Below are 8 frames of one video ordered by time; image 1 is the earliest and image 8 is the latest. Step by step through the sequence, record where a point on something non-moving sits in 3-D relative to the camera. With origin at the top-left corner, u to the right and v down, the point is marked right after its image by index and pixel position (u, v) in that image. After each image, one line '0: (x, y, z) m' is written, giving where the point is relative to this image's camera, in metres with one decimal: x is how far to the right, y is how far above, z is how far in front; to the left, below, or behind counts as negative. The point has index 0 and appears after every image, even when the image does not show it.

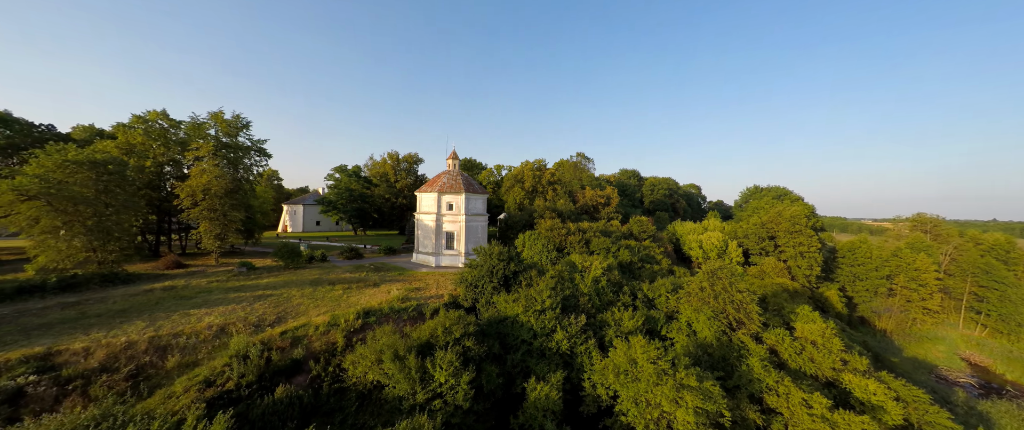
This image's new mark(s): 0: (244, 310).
0: (-11.9, -4.3, +14.1) m
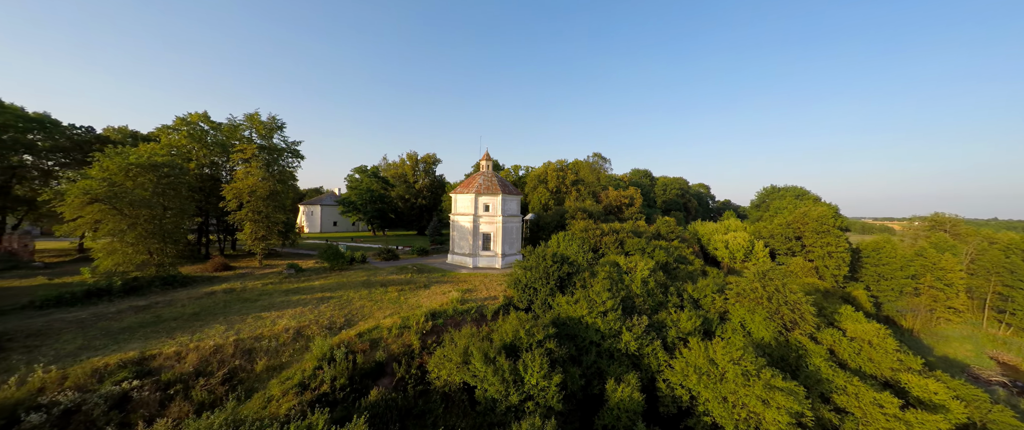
0: (-8.9, -4.4, +14.2) m
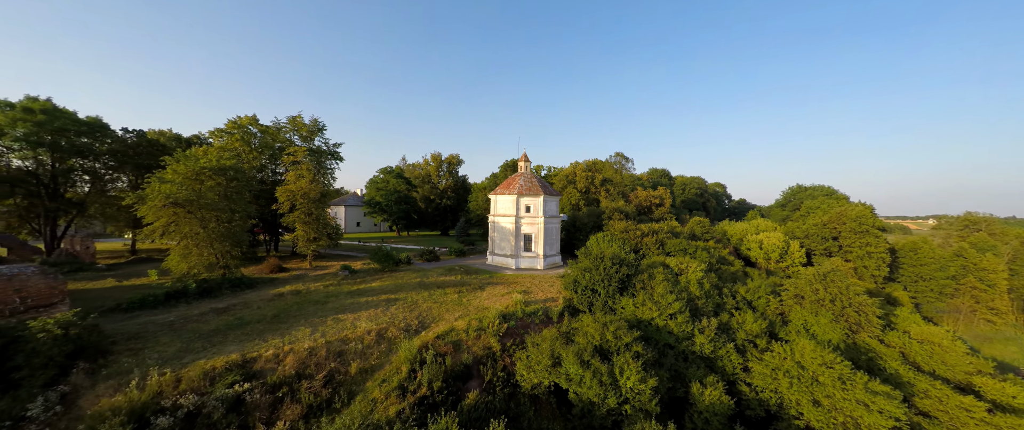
0: (-5.6, -4.5, +14.2) m
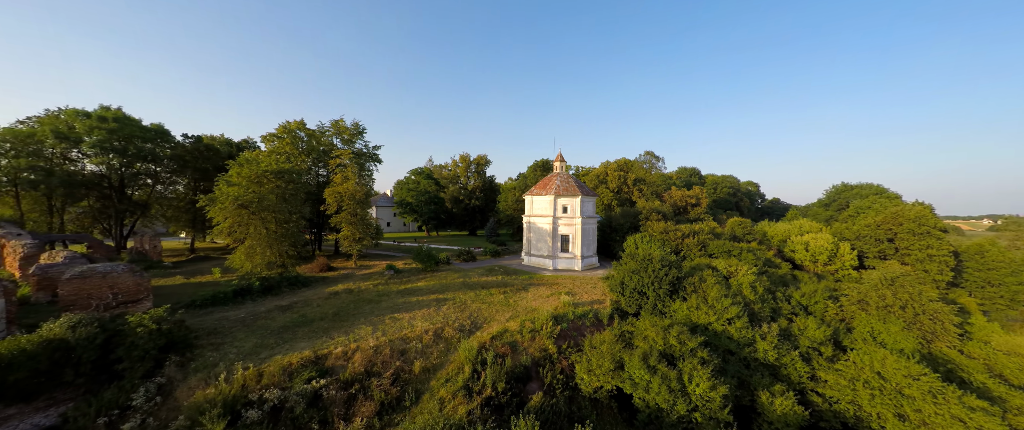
0: (-3.3, -4.6, +14.4) m
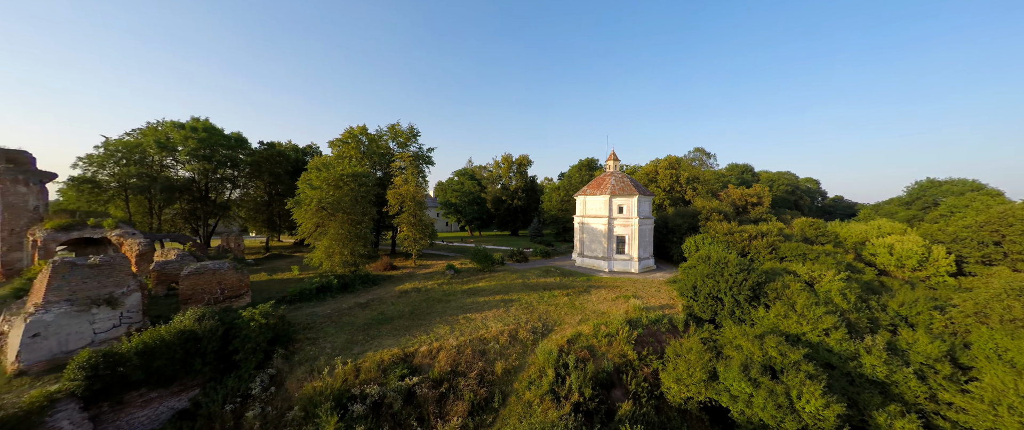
0: (-0.1, -4.6, +14.4) m
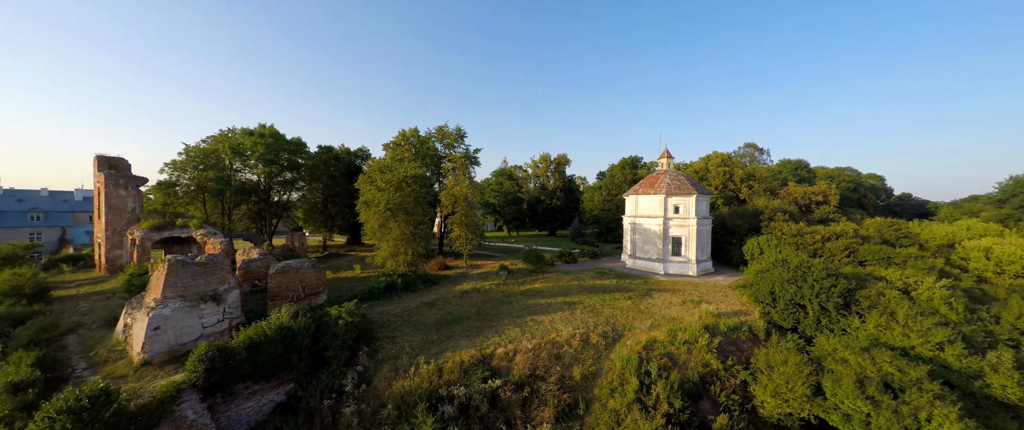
0: (+2.9, -4.7, +14.0) m
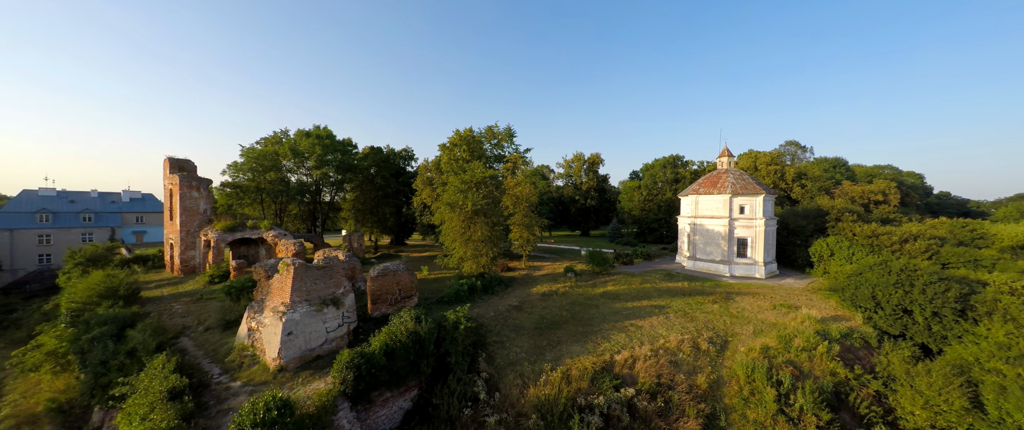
0: (+7.1, -4.7, +13.6) m
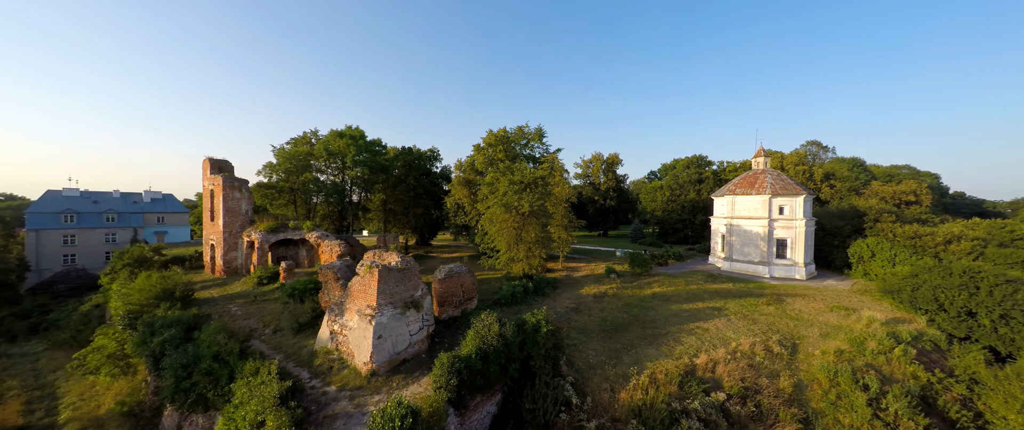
0: (+9.8, -4.8, +13.5) m
